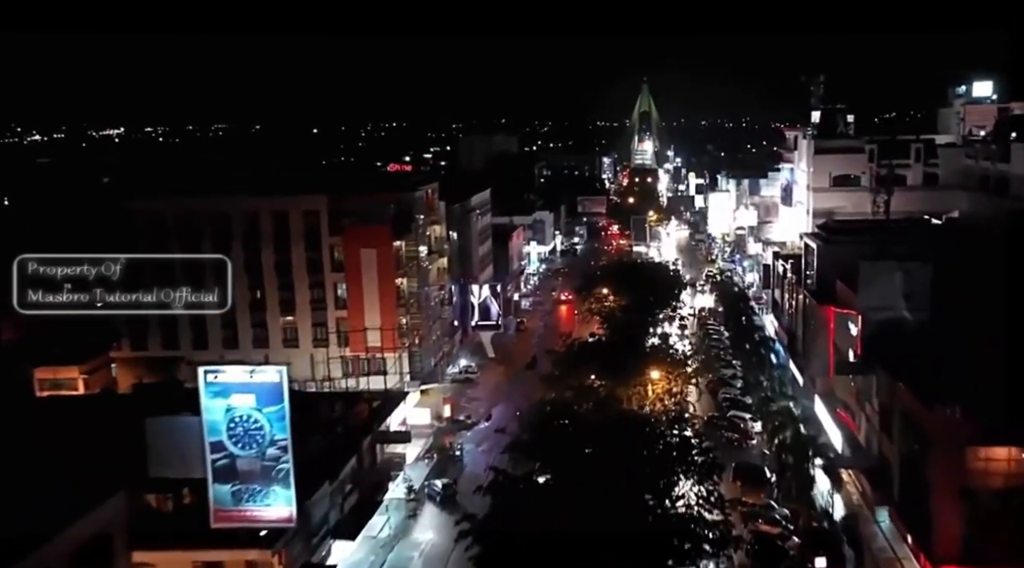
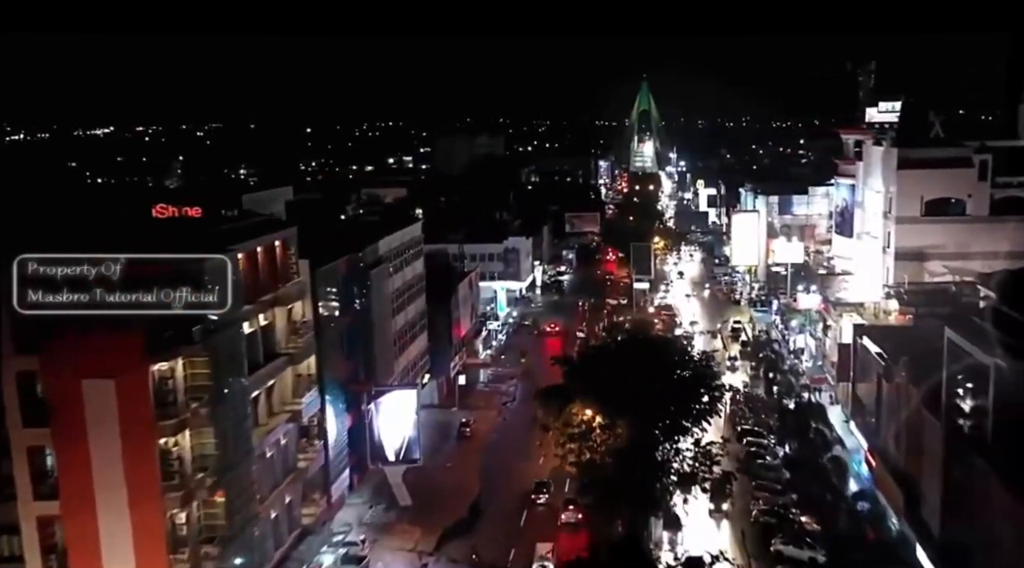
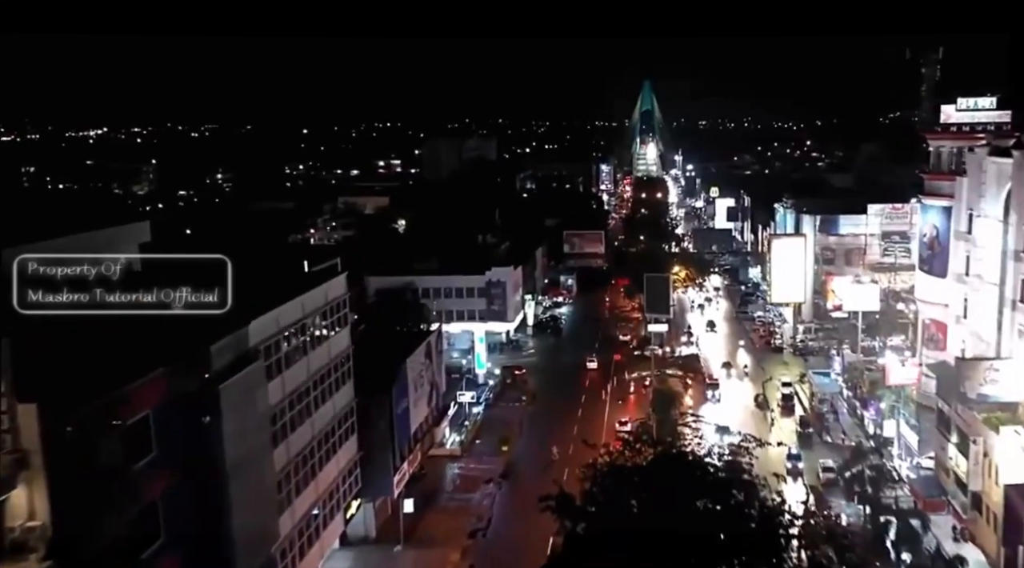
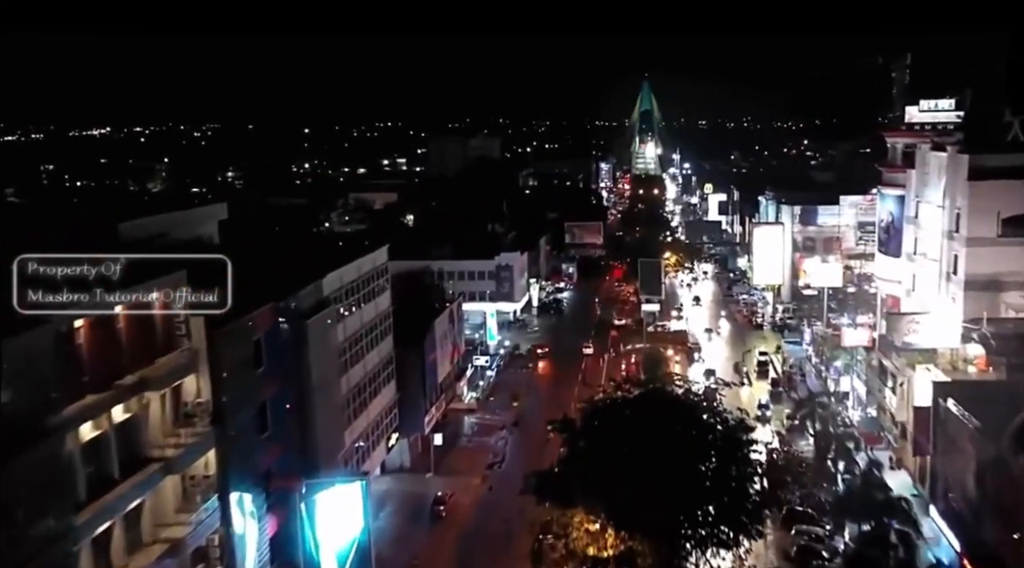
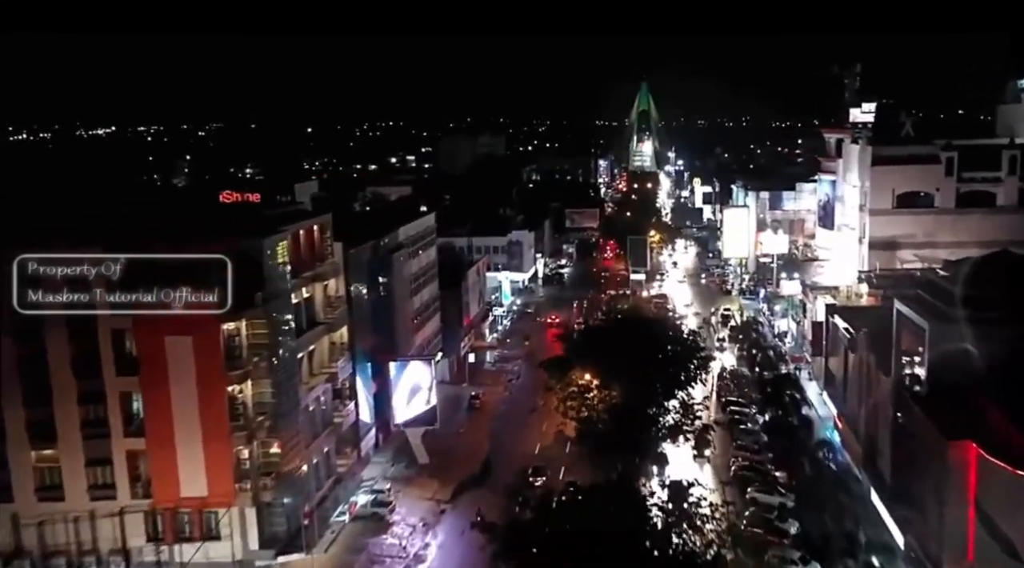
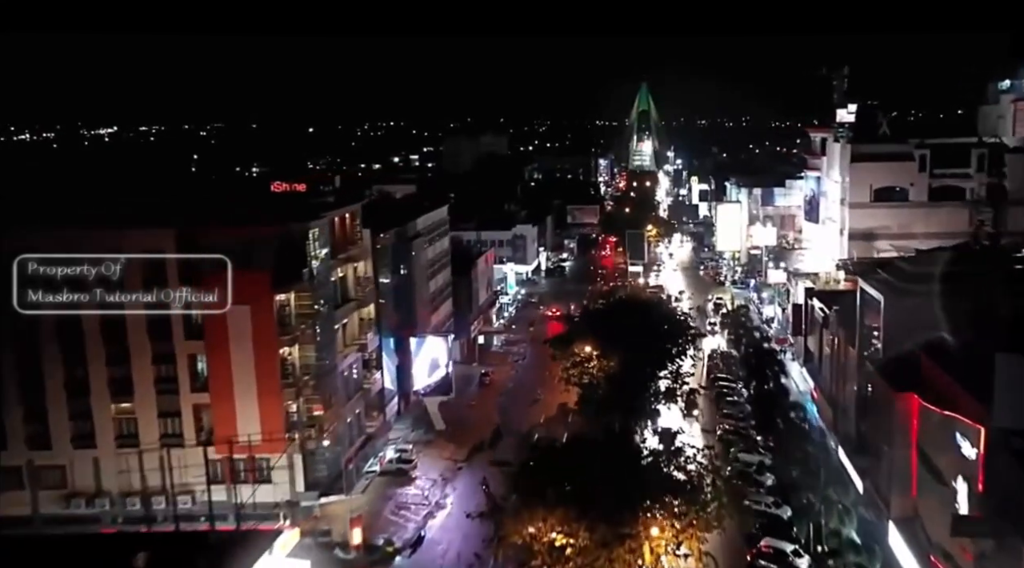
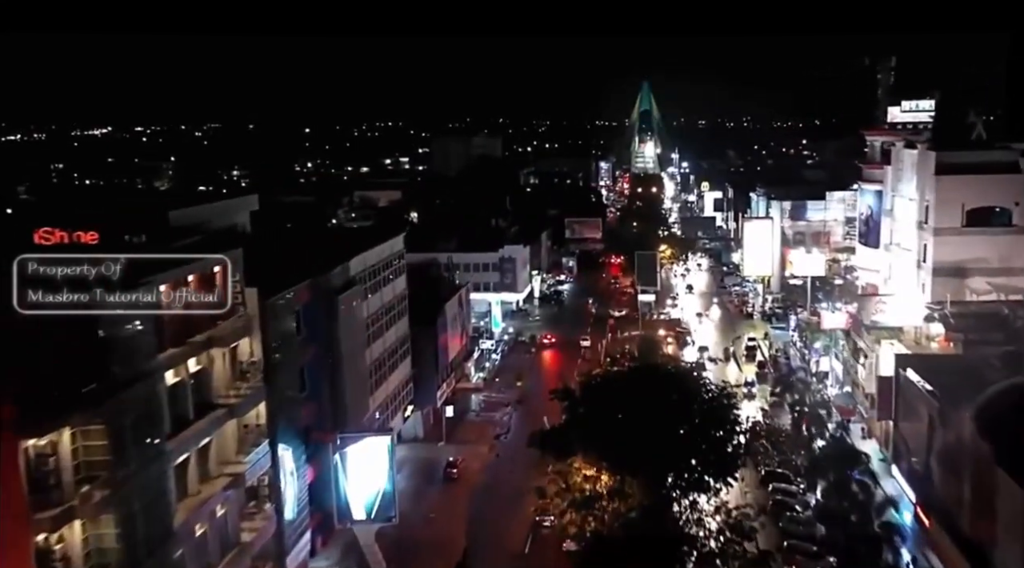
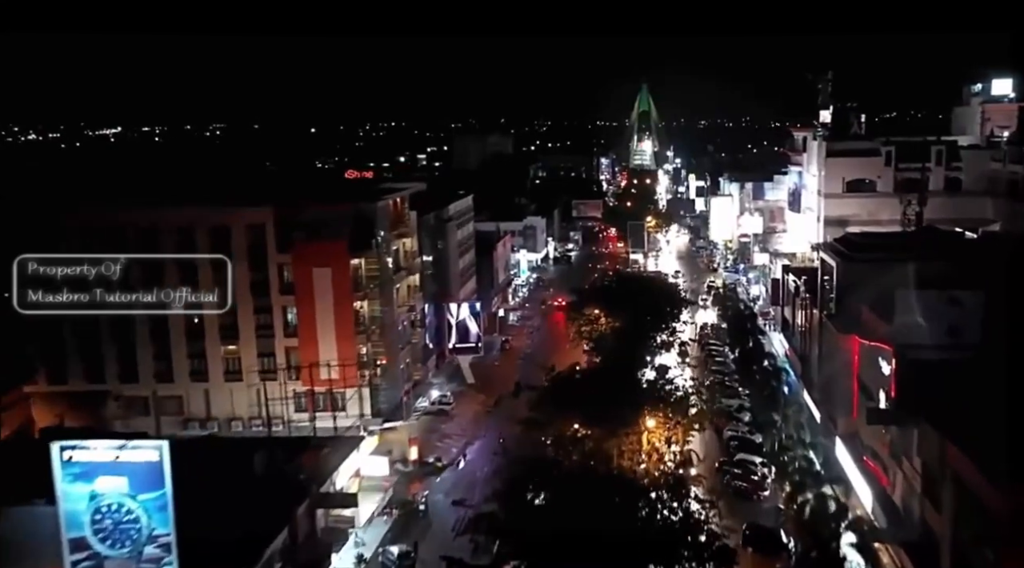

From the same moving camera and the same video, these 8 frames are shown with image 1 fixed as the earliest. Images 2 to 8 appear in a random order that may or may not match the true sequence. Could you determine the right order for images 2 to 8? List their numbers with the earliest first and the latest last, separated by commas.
8, 6, 5, 2, 7, 4, 3
